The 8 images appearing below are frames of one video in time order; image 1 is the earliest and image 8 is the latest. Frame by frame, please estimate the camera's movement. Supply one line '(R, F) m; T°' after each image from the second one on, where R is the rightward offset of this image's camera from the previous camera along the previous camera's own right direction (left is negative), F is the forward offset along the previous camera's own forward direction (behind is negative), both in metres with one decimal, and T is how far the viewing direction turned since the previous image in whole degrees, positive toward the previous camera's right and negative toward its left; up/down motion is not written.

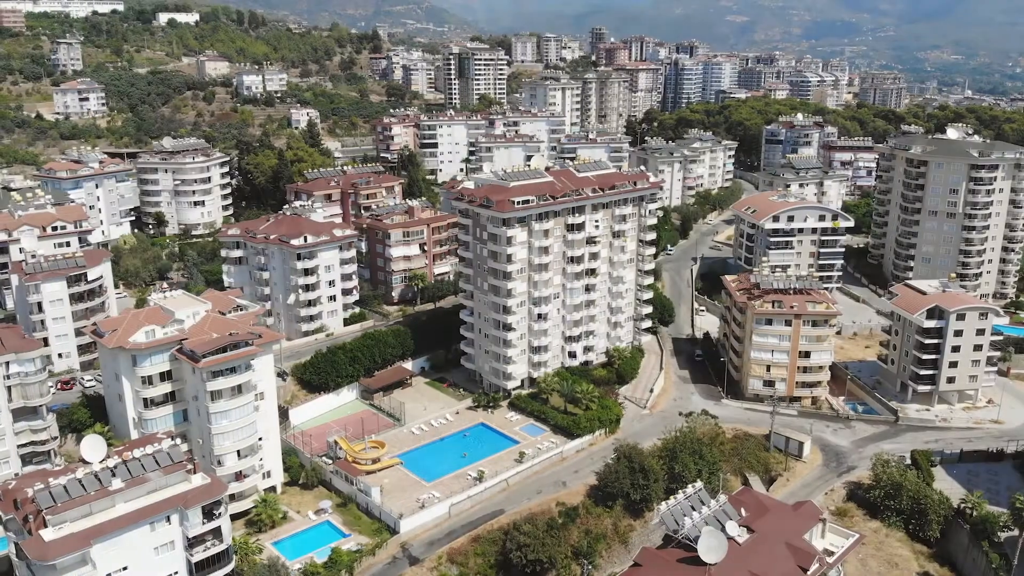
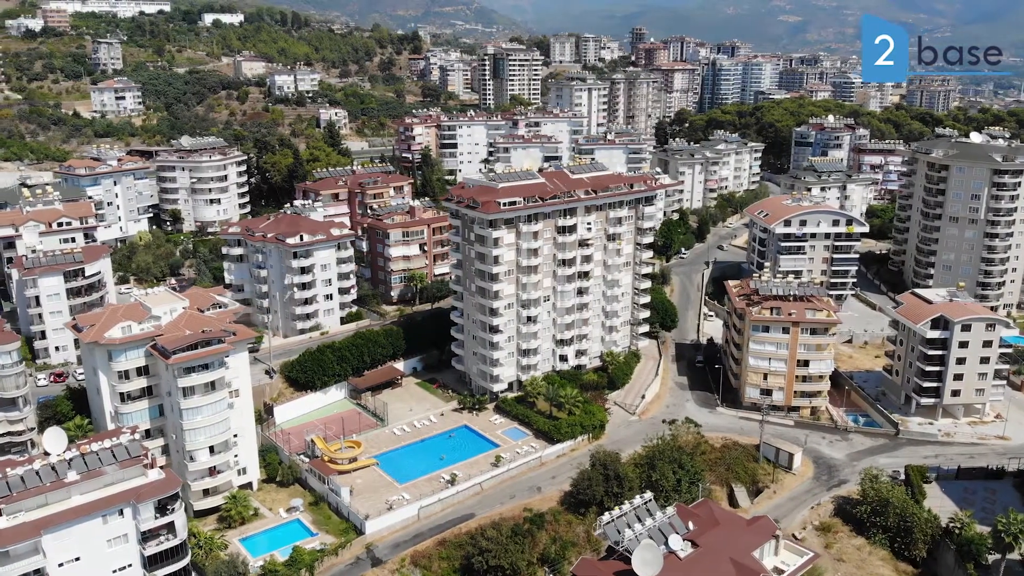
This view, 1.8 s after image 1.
(+4.3, +0.6) m; -3°
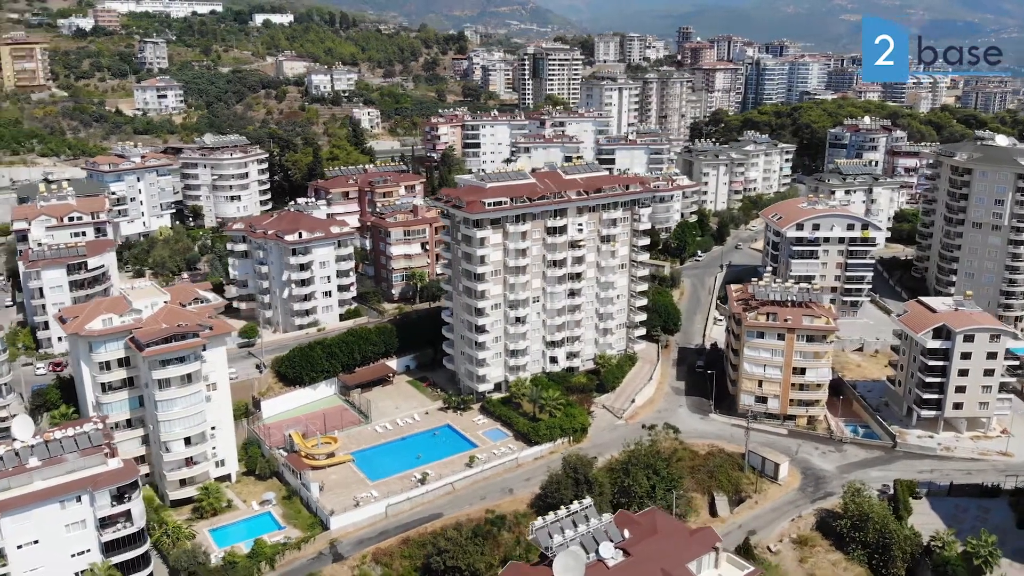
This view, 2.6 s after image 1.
(+4.8, +0.4) m; -4°
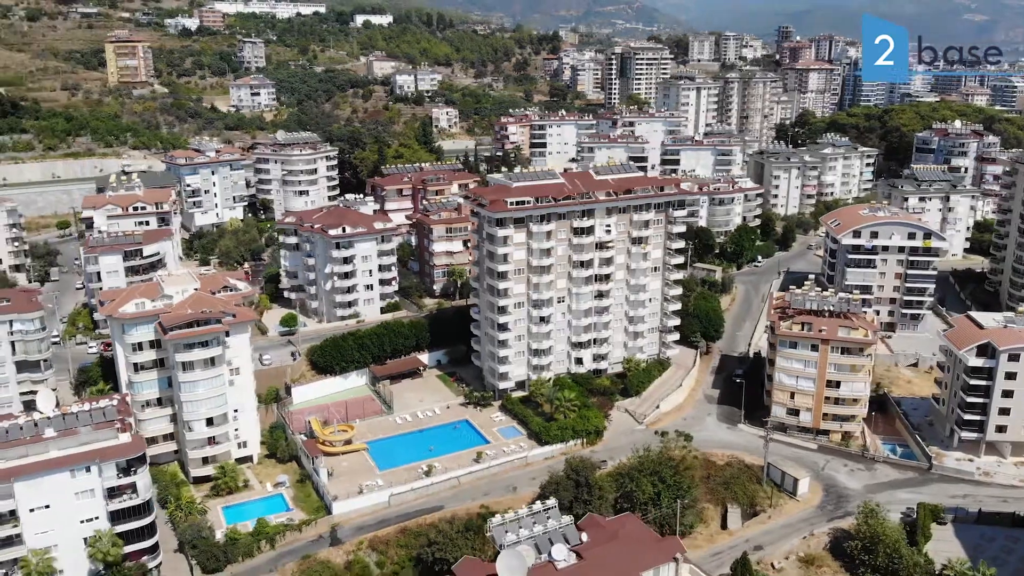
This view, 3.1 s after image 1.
(+5.5, +0.1) m; -7°
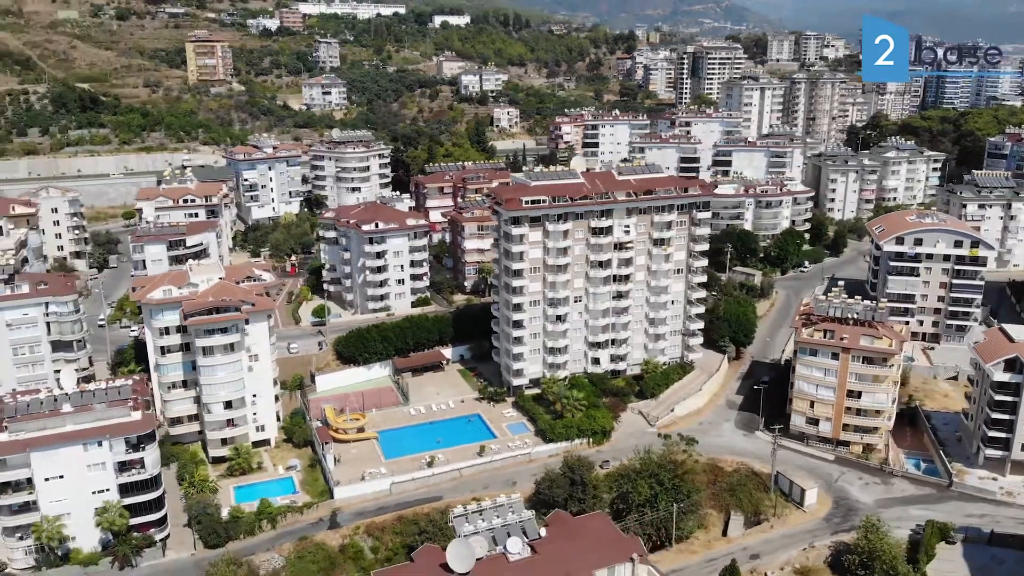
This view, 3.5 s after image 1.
(+4.8, -0.3) m; -6°
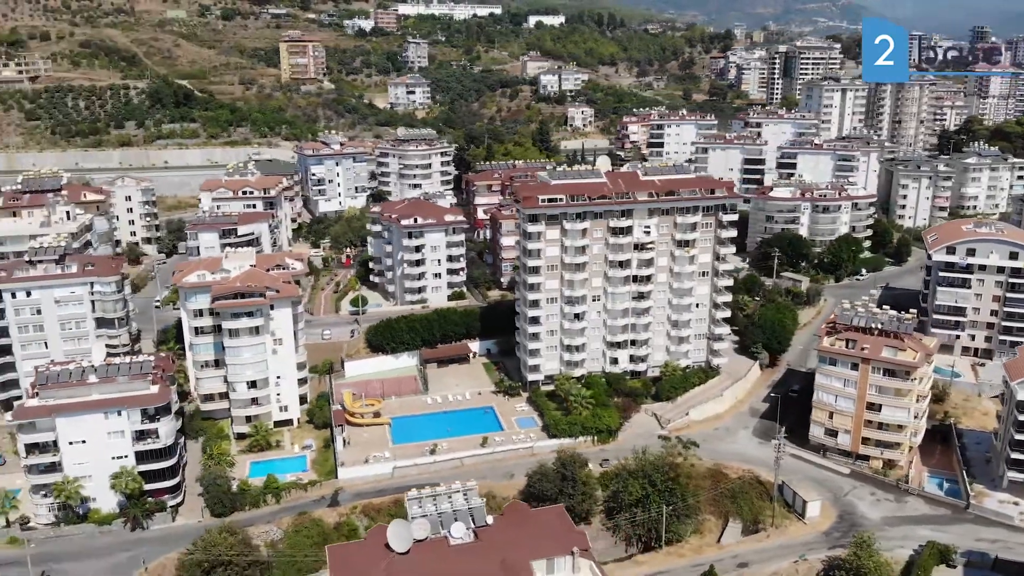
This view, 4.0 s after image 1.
(+6.2, -0.5) m; -7°
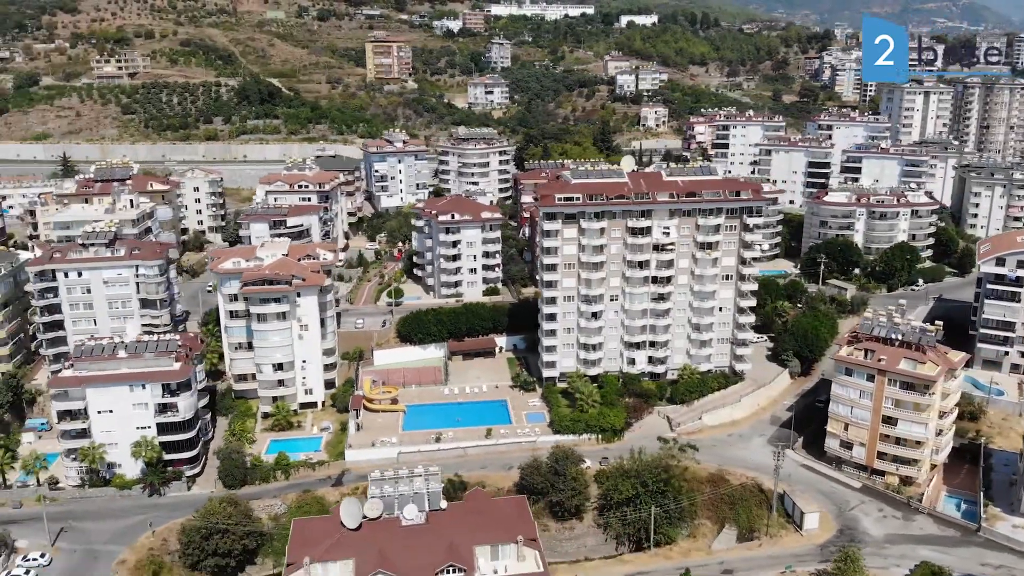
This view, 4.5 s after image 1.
(+6.1, -0.6) m; -7°
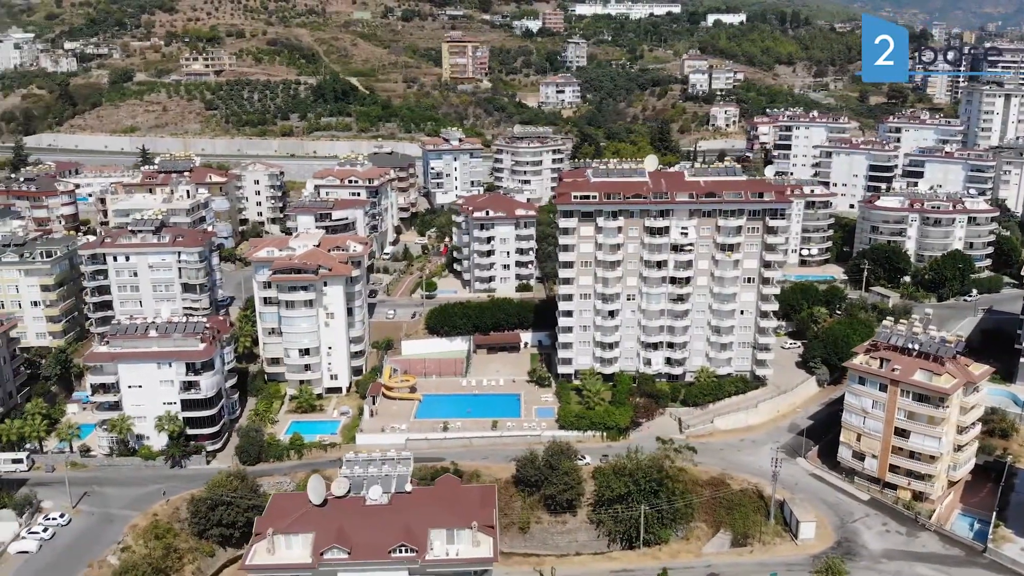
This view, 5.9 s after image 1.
(+5.6, -0.5) m; -7°
